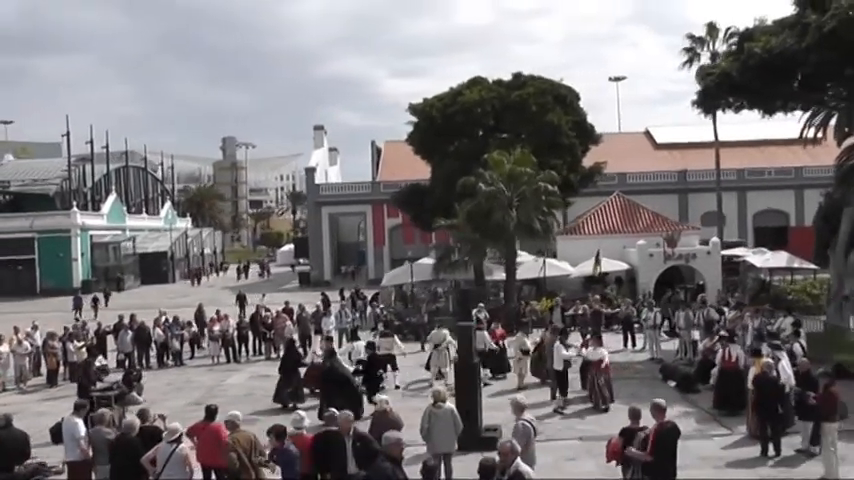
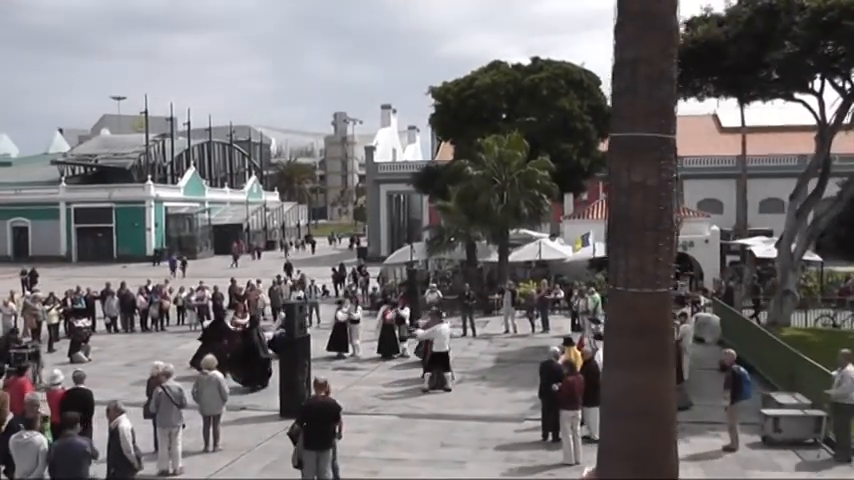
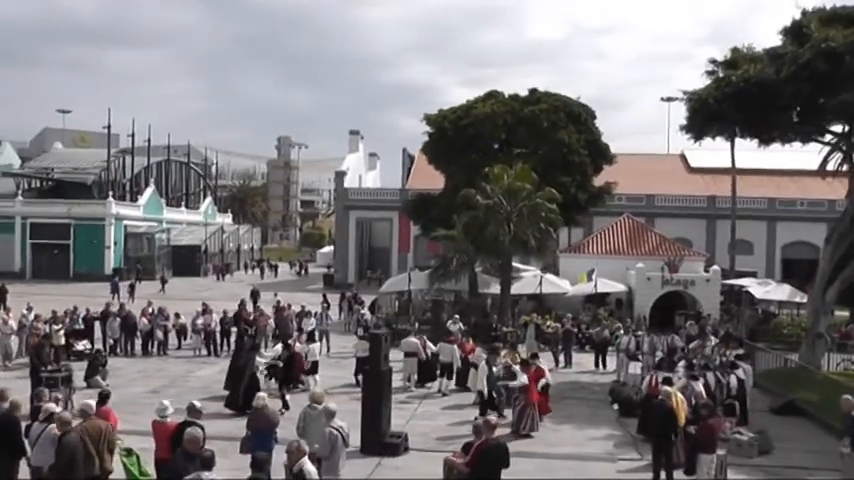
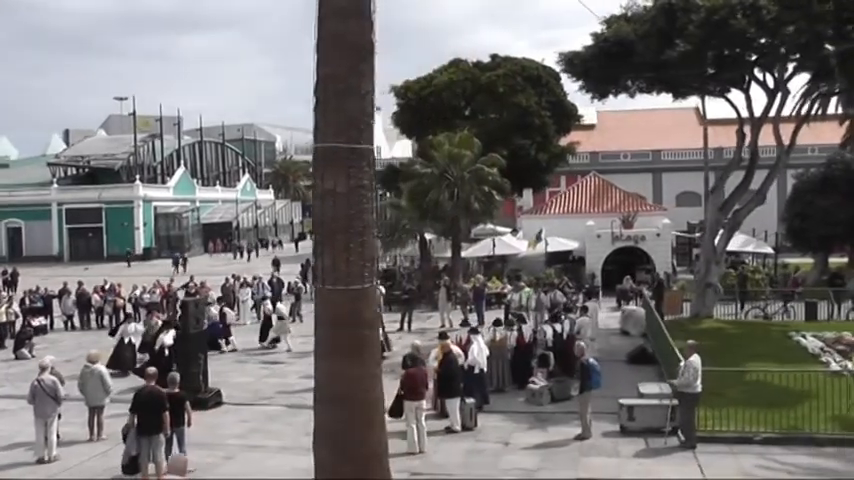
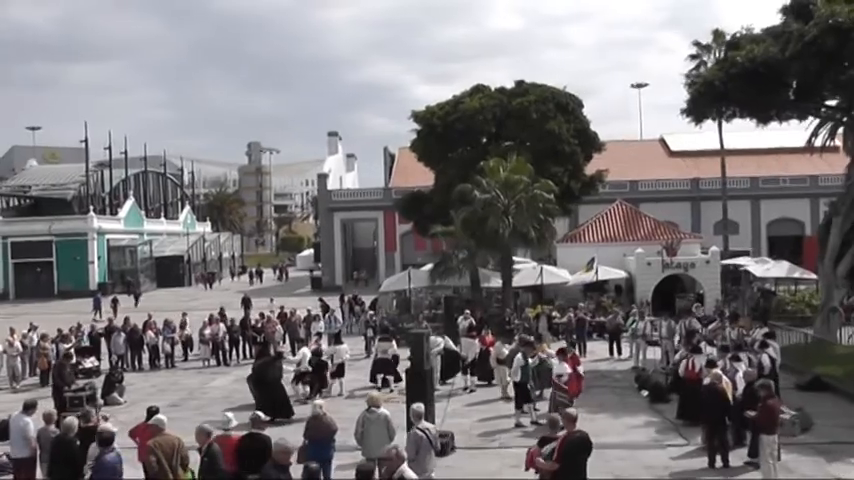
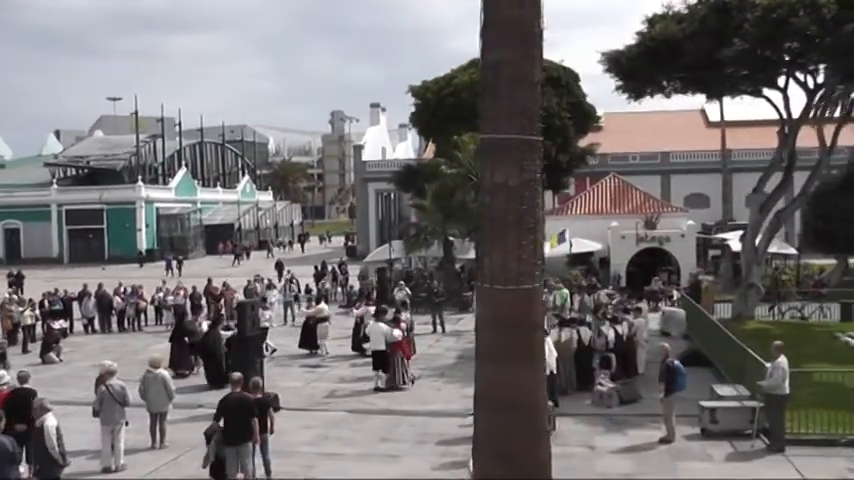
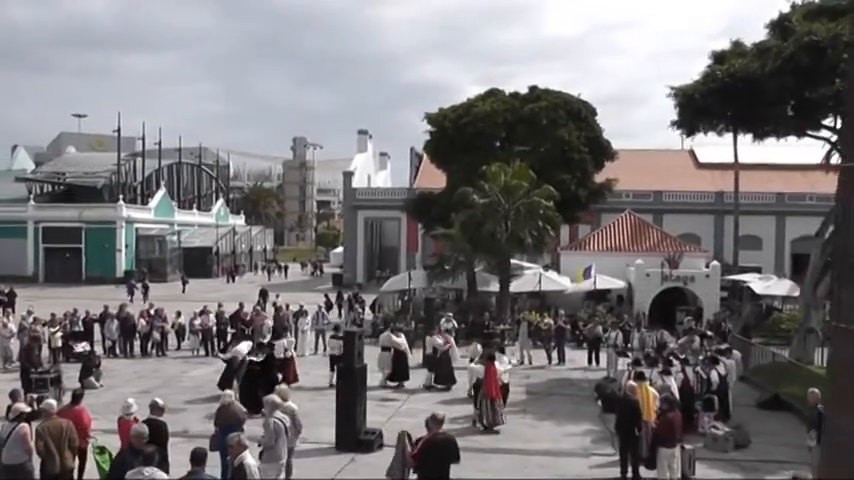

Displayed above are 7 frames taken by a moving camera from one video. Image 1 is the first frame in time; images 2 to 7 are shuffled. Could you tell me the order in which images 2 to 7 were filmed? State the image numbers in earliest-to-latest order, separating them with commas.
5, 3, 7, 2, 6, 4
